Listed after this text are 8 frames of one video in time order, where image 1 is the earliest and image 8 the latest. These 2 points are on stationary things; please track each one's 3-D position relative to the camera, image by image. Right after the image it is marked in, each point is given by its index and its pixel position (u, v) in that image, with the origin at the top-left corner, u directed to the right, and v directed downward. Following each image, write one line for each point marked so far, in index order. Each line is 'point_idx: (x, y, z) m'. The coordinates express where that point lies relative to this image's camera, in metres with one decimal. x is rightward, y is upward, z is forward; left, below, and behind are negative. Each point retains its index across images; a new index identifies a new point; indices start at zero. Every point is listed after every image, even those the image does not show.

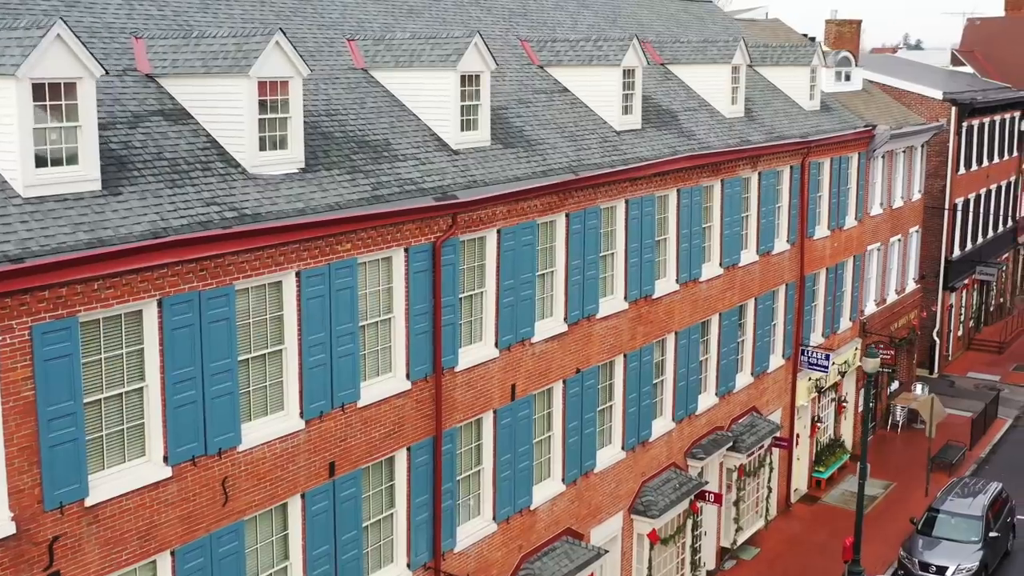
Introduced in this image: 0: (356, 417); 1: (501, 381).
0: (-2.1, -1.8, +15.8) m
1: (-0.2, -1.5, +18.7) m
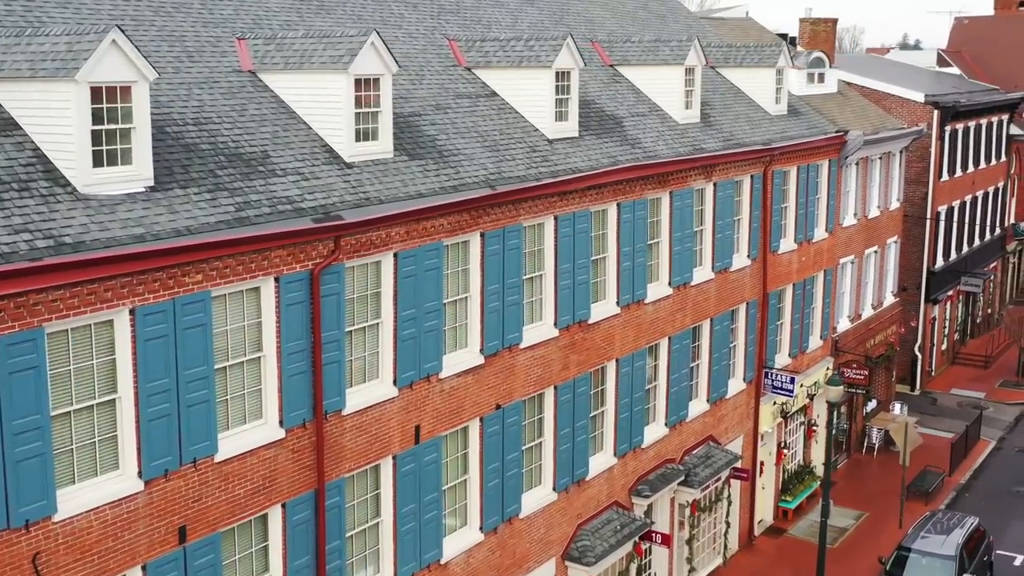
0: (-3.6, -2.2, +13.7) m
1: (-1.6, -2.0, +16.6) m
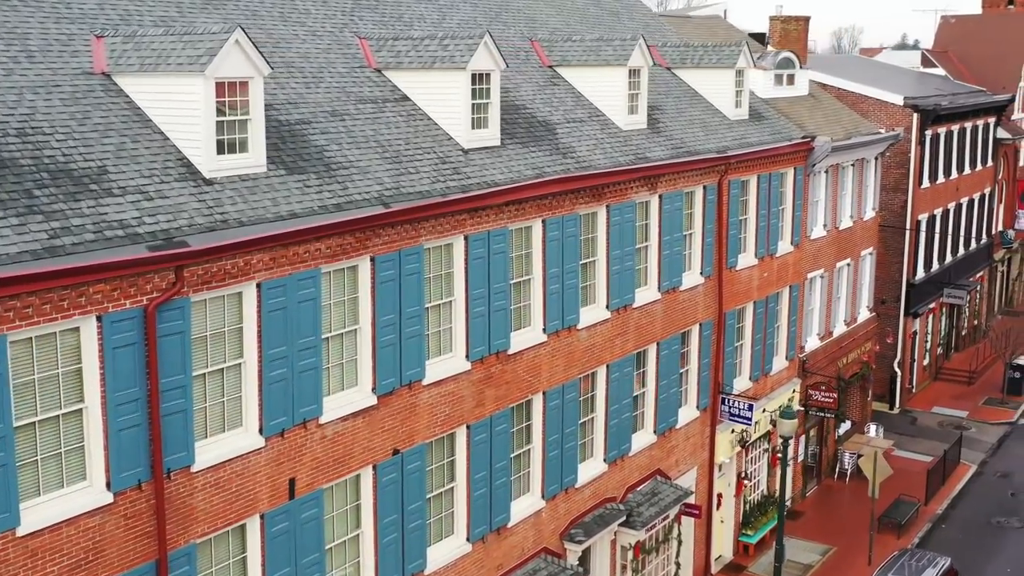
0: (-5.0, -2.6, +11.6) m
1: (-3.0, -2.4, +14.5) m
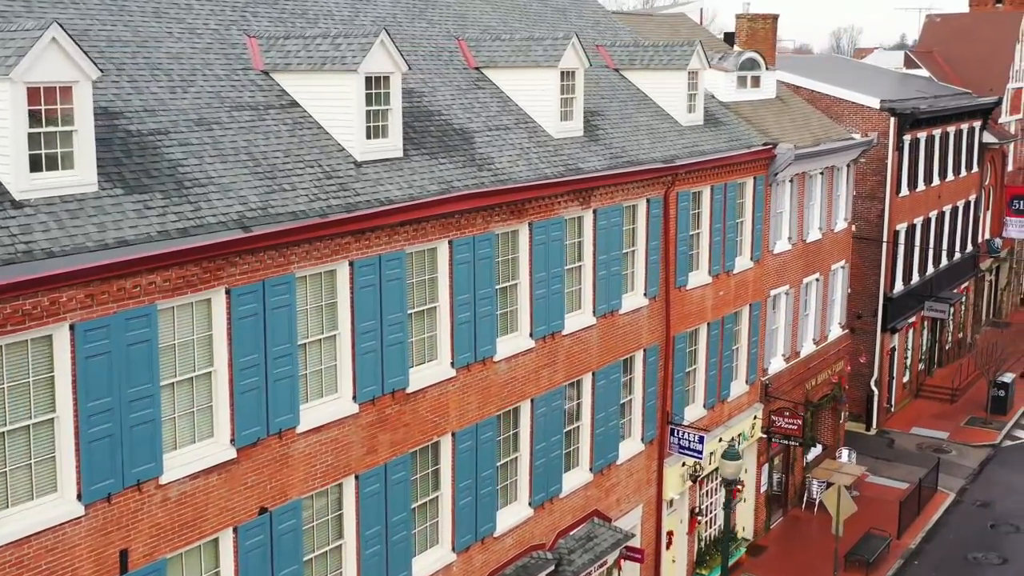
0: (-6.4, -3.1, +9.5) m
1: (-4.5, -2.8, +12.4) m
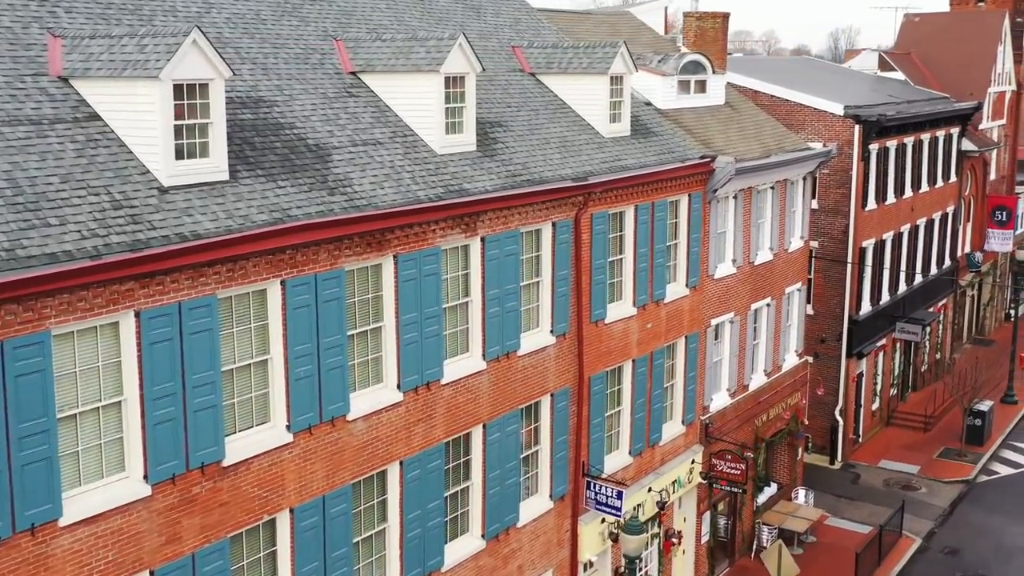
0: (-8.4, -3.7, +6.6) m
1: (-6.4, -3.4, +9.5) m
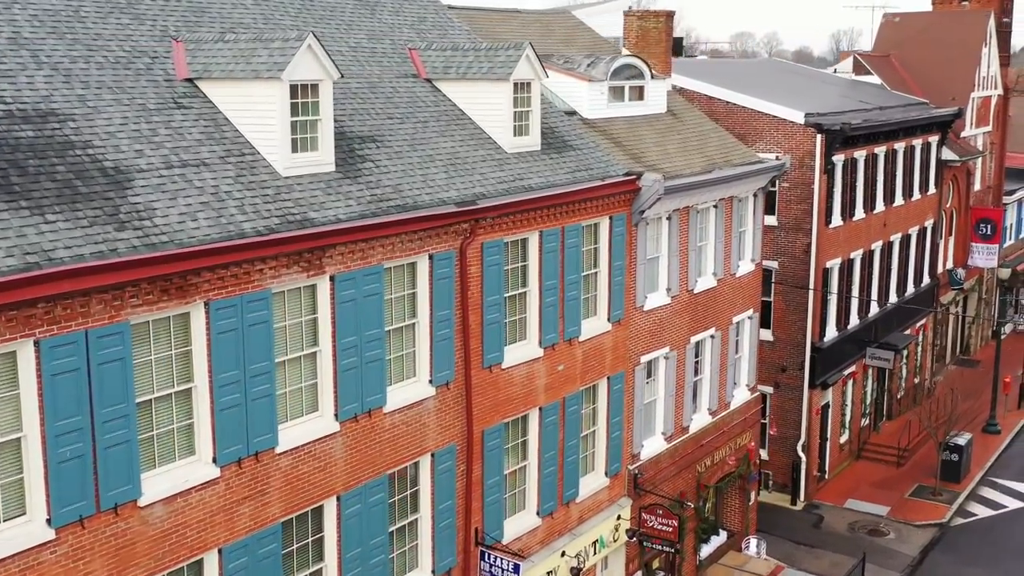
0: (-10.3, -4.3, +3.8) m
1: (-8.3, -4.0, +6.7) m
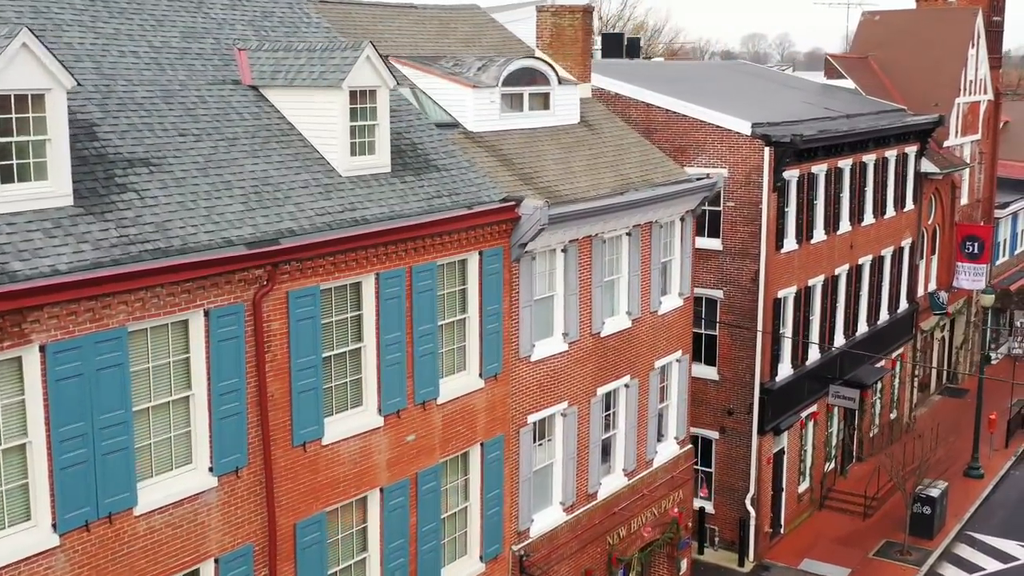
0: (-12.7, -5.0, +0.4) m
1: (-10.7, -4.7, +3.3) m
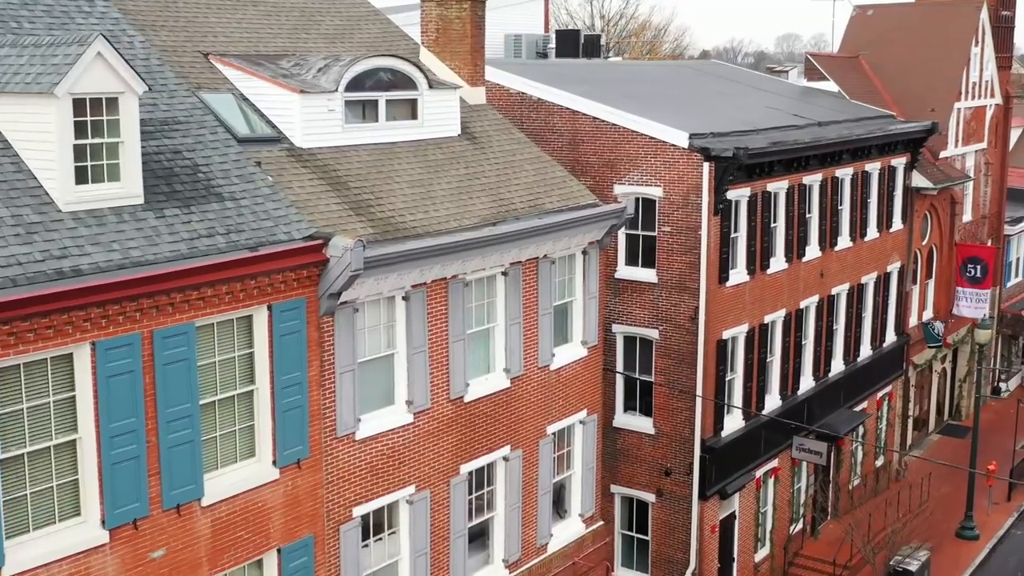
0: (-15.6, -5.6, -3.1) m
1: (-13.5, -5.4, -0.3) m
